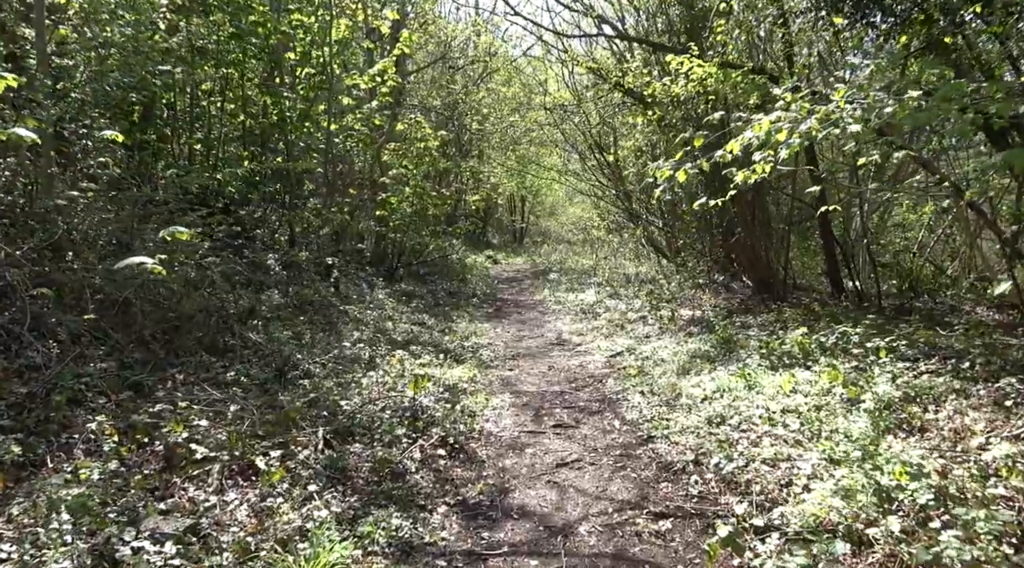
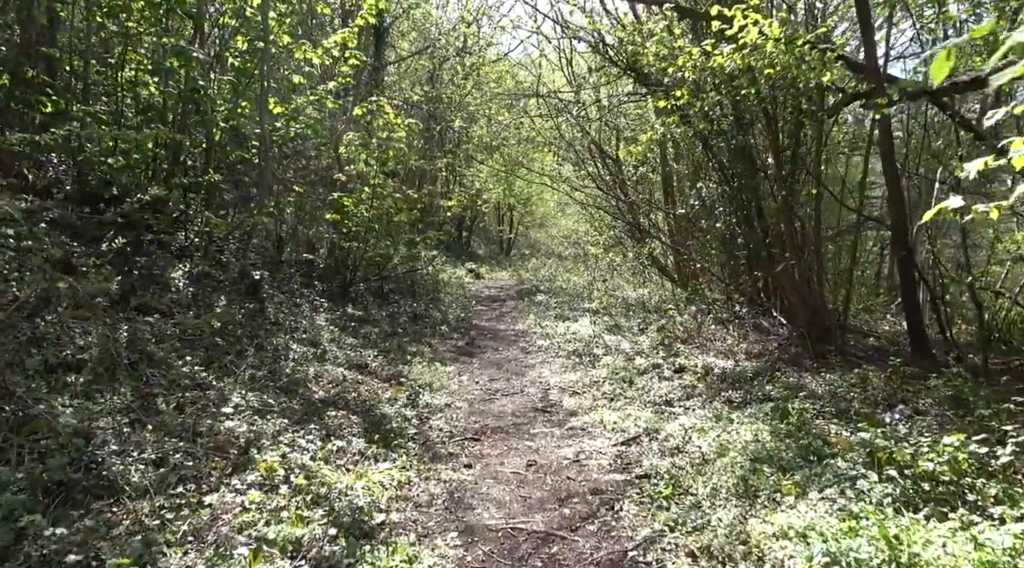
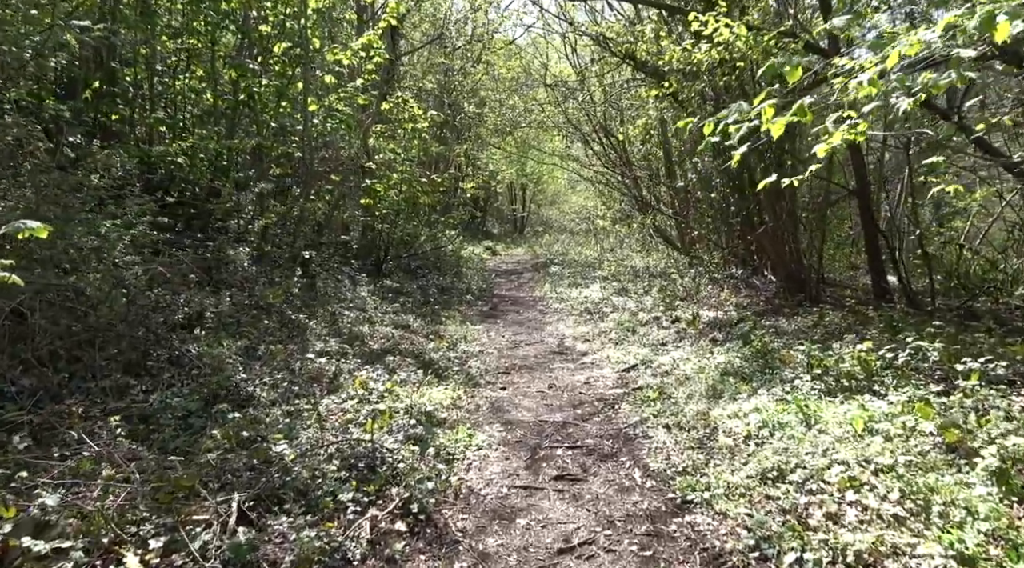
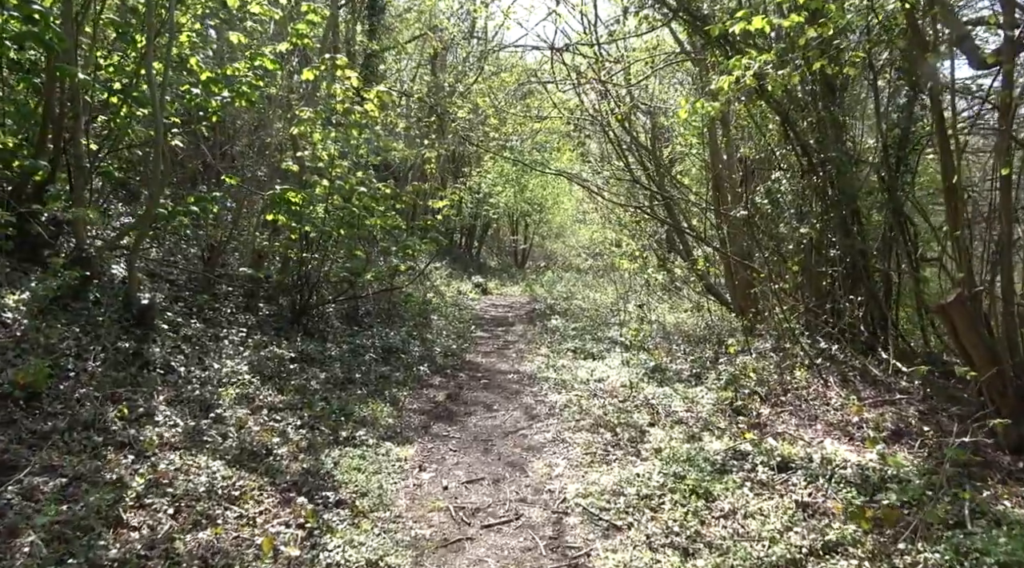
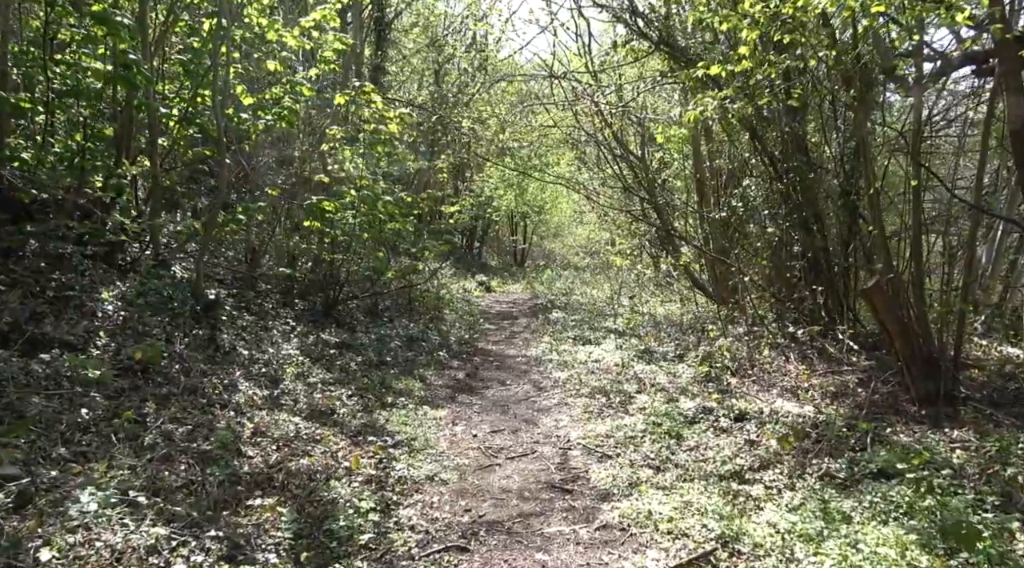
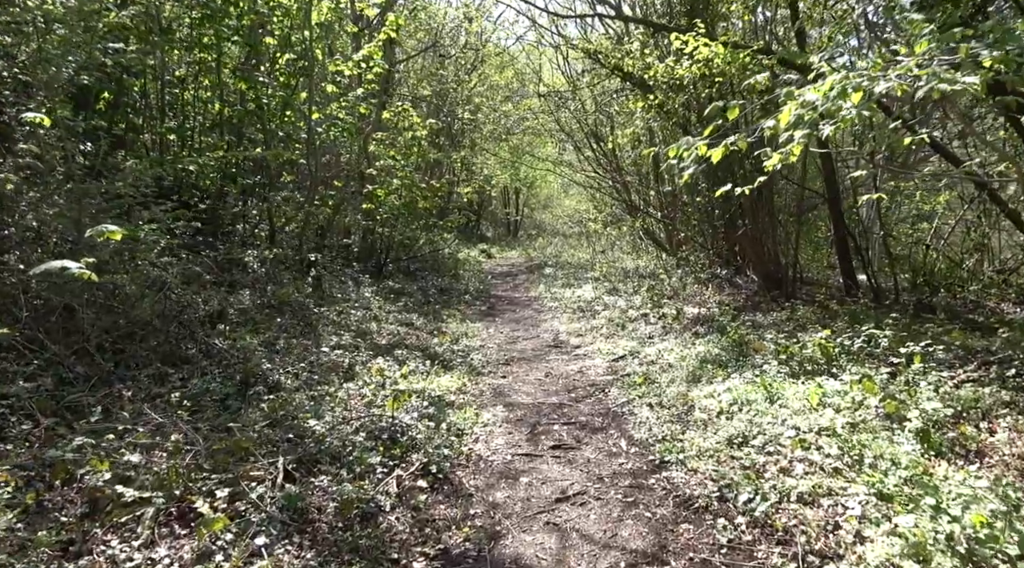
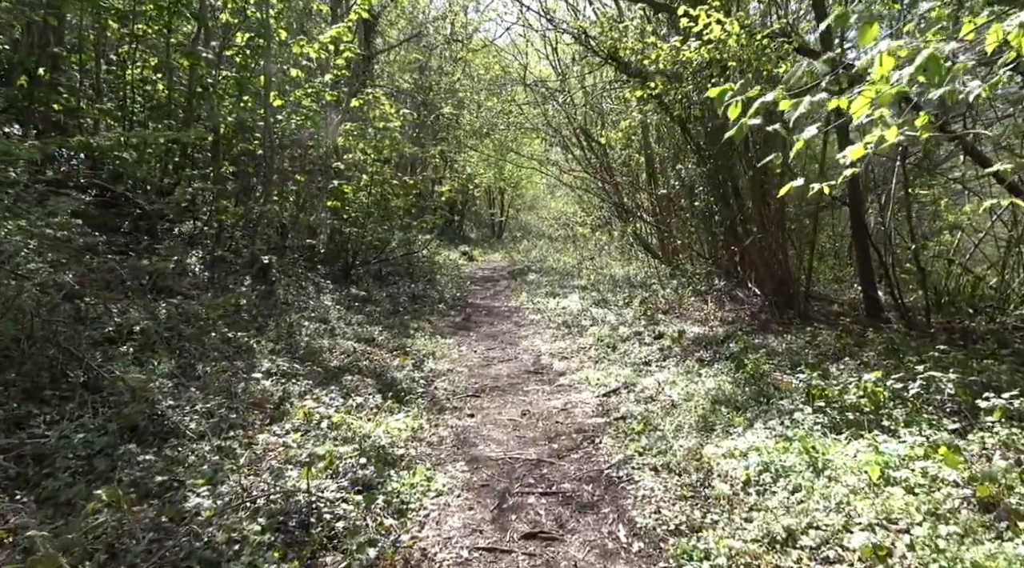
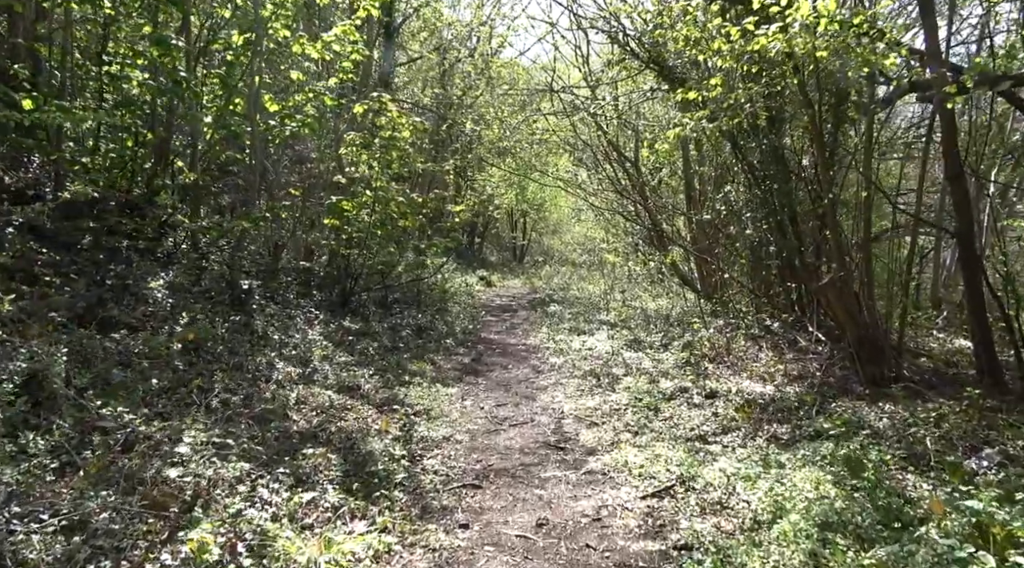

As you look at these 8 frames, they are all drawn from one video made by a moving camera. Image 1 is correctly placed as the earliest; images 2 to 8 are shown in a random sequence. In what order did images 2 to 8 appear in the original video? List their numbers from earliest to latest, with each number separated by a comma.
6, 3, 7, 2, 8, 5, 4
